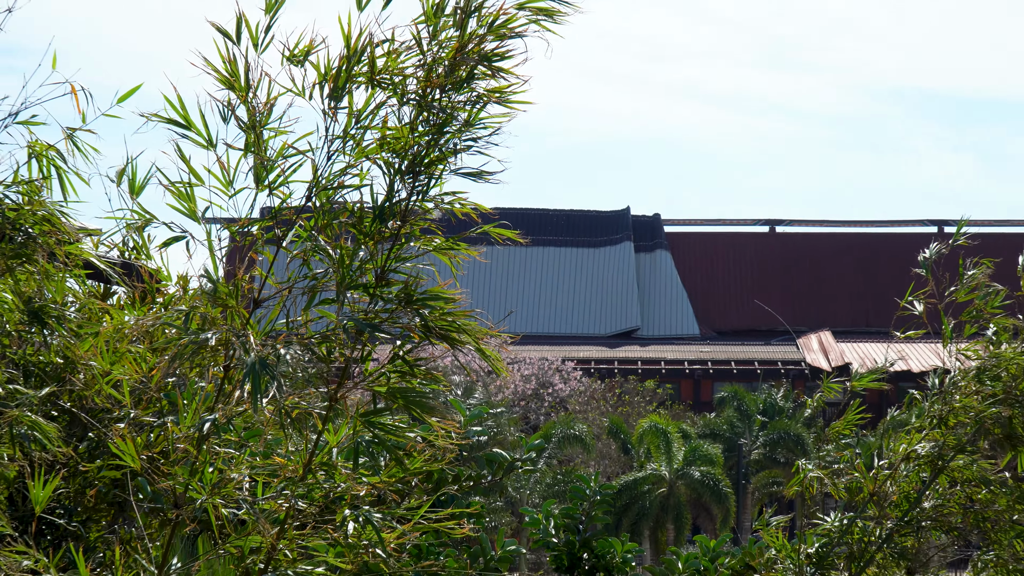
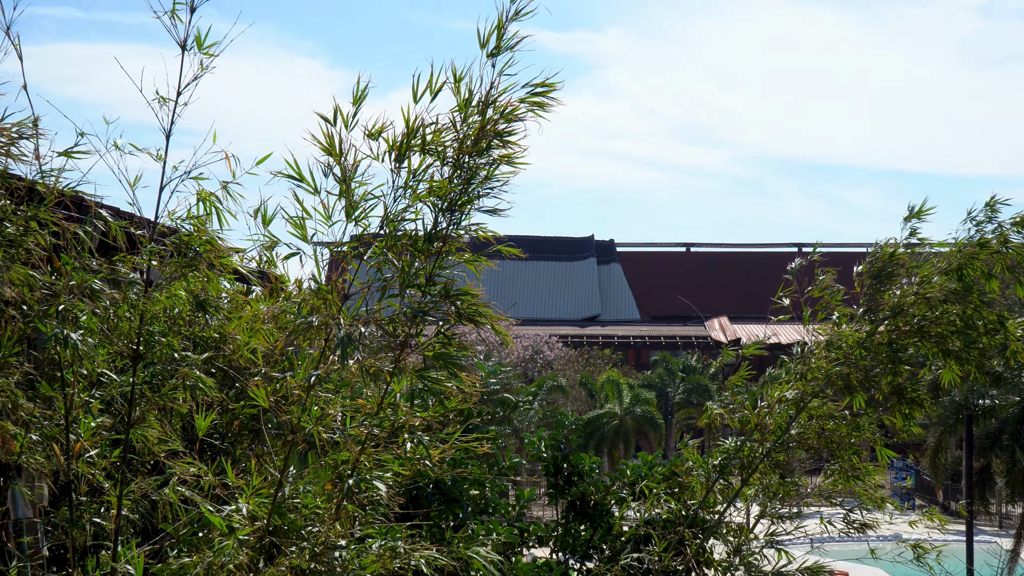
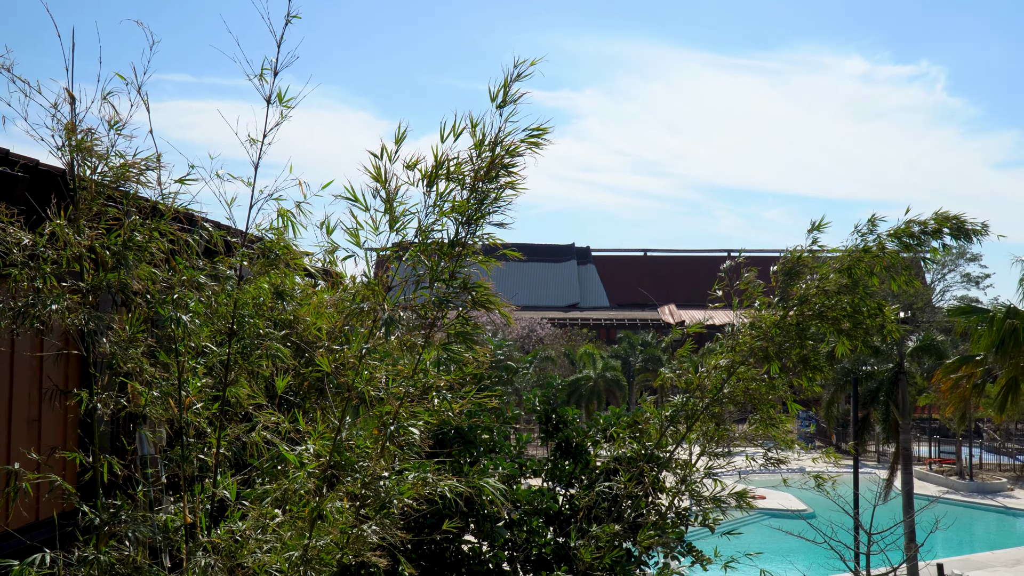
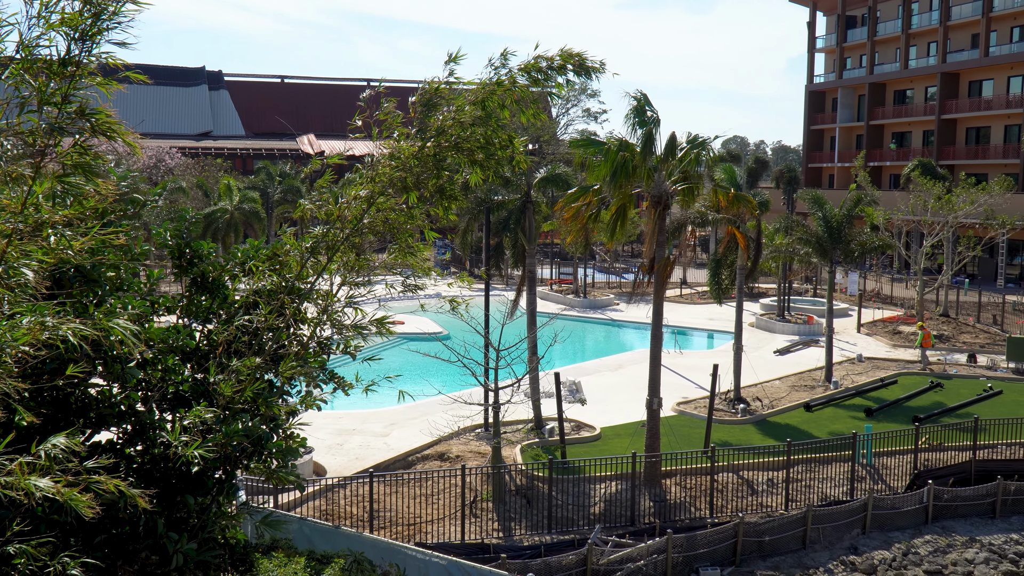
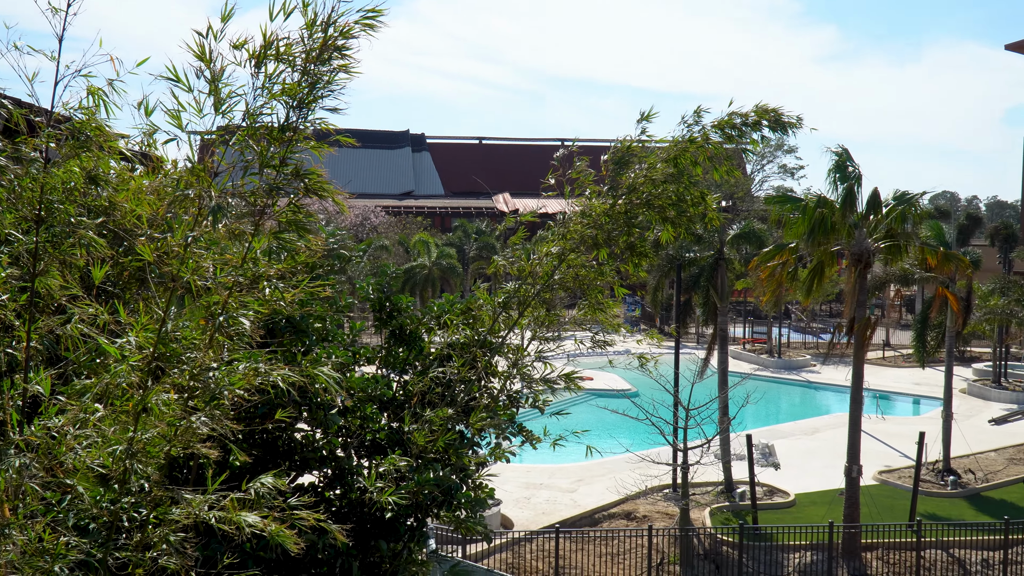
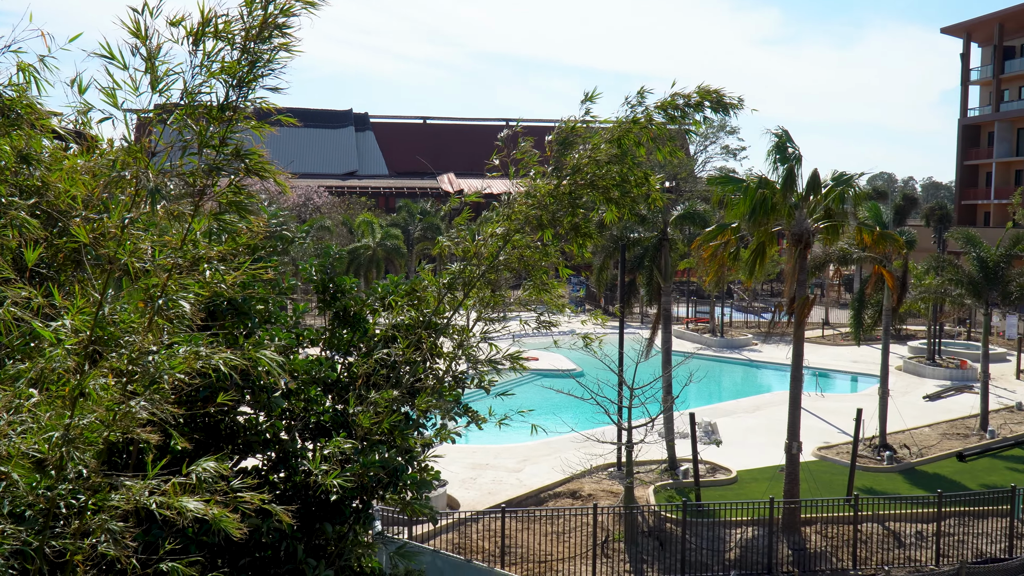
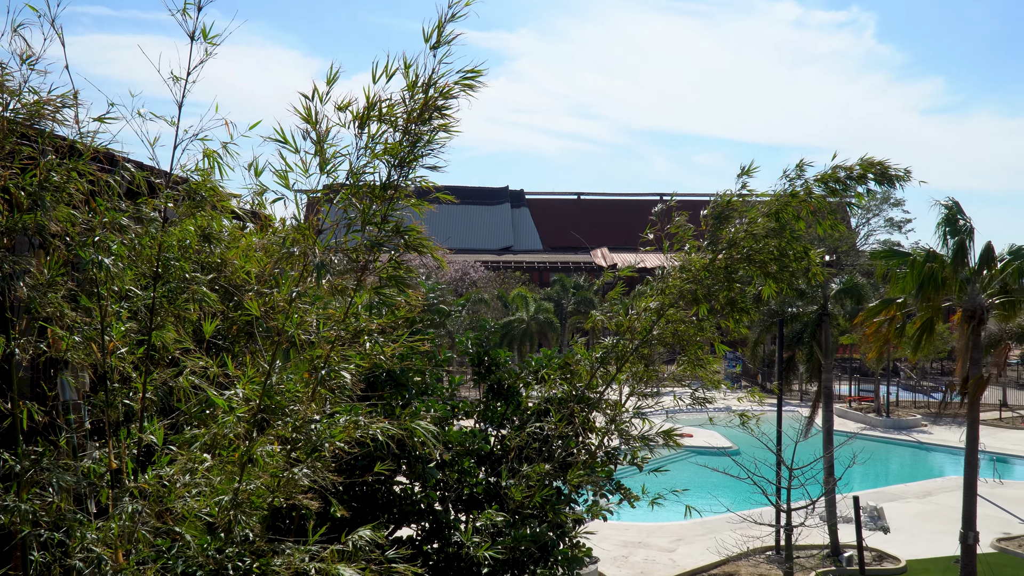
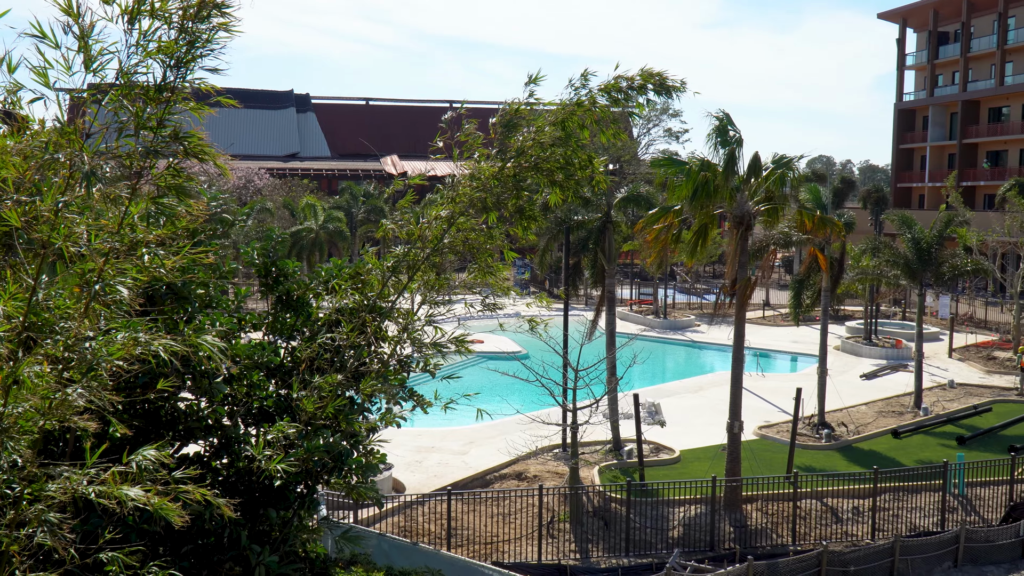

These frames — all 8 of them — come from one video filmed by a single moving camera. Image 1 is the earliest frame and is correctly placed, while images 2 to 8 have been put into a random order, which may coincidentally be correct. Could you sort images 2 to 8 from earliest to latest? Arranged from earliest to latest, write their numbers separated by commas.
2, 3, 7, 5, 6, 8, 4
